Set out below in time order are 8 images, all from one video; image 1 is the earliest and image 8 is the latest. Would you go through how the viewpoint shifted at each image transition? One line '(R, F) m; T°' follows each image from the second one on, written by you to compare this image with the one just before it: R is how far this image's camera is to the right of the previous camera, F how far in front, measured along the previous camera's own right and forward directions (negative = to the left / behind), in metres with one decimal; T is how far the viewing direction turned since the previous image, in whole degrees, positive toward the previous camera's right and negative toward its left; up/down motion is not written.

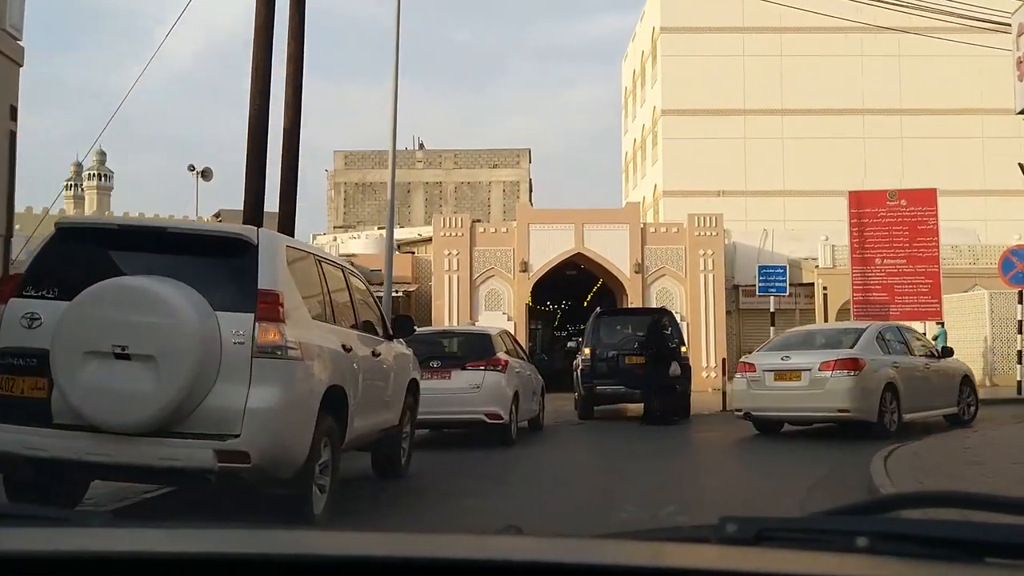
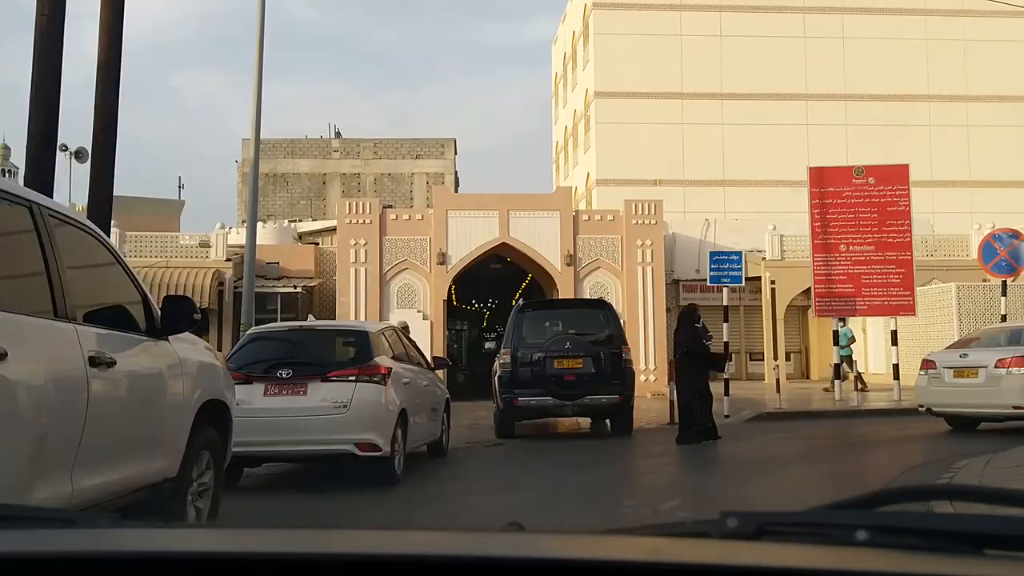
(+0.4, +3.2) m; +4°
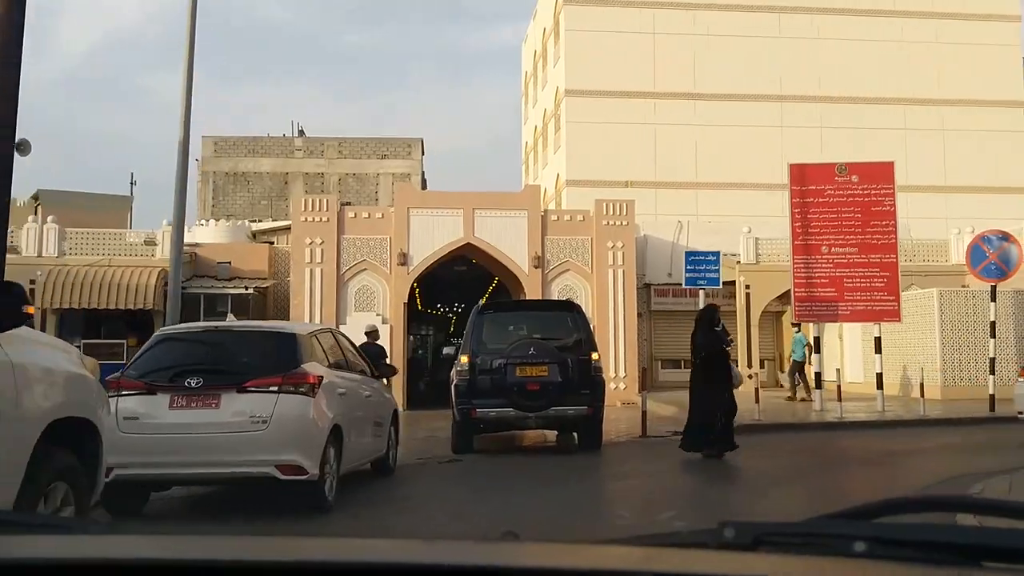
(+0.1, +1.2) m; +2°
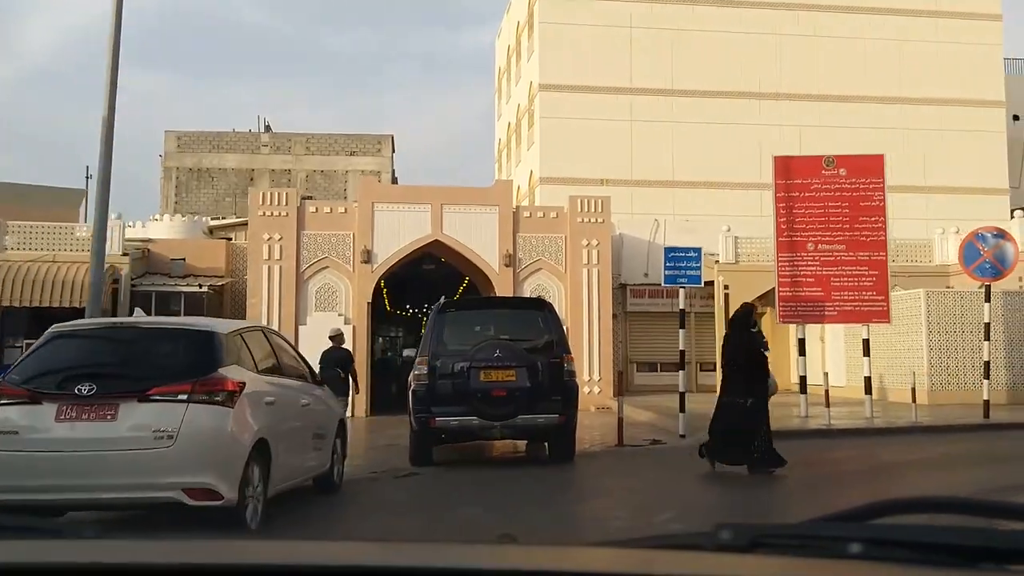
(+0.1, +1.1) m; +2°
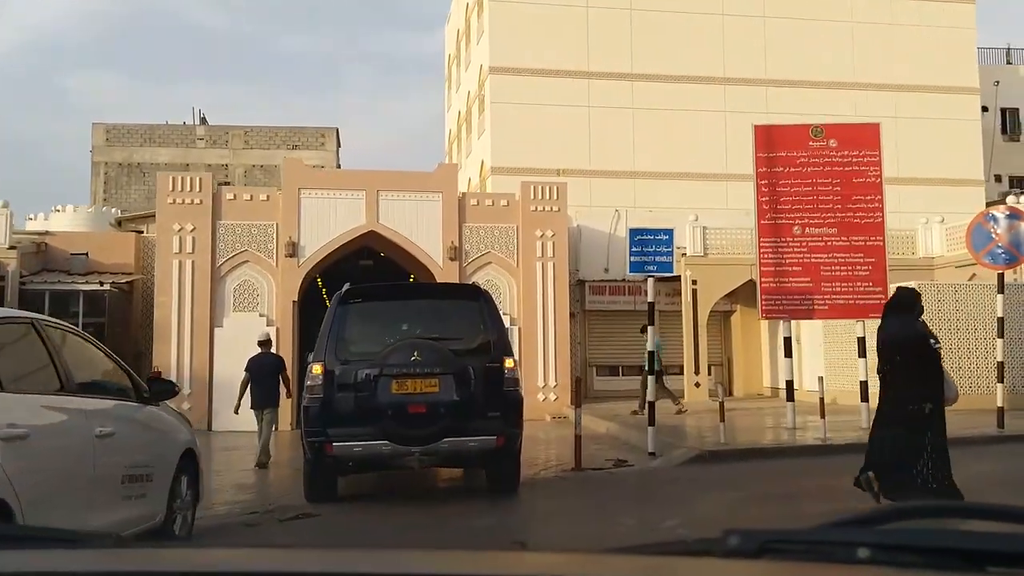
(+0.3, +2.4) m; +2°
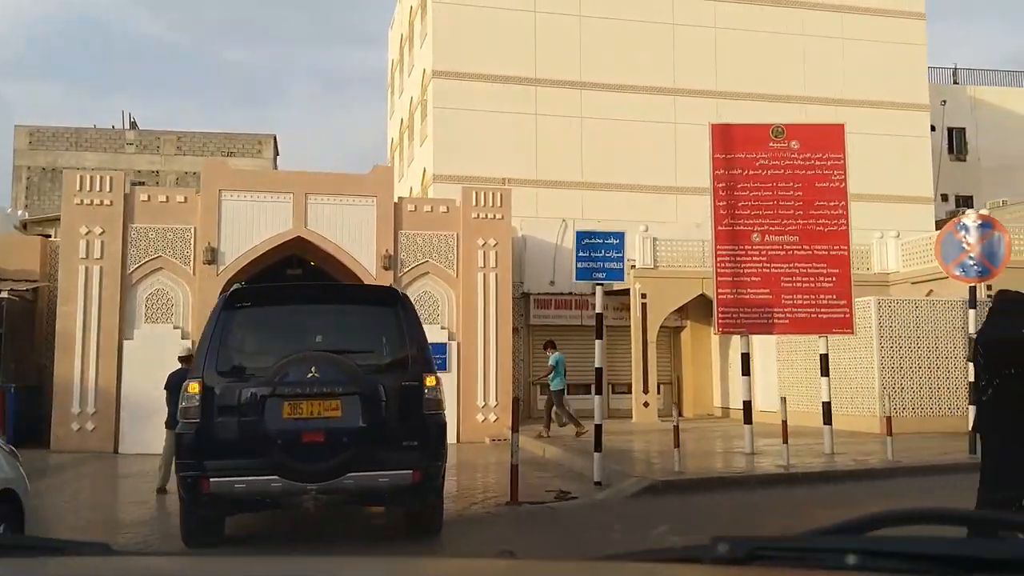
(+0.2, +1.3) m; +3°
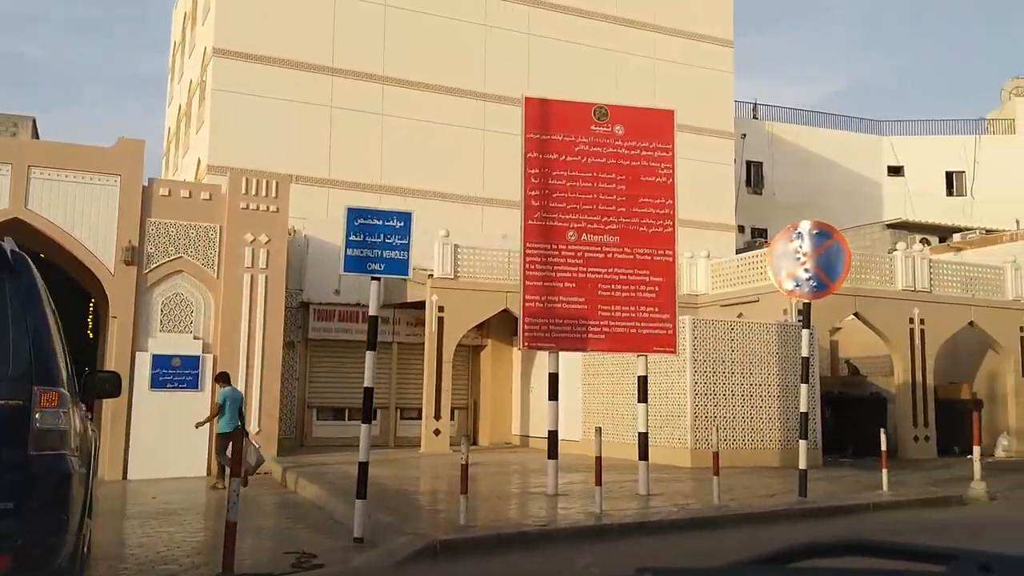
(+0.5, +2.4) m; +11°
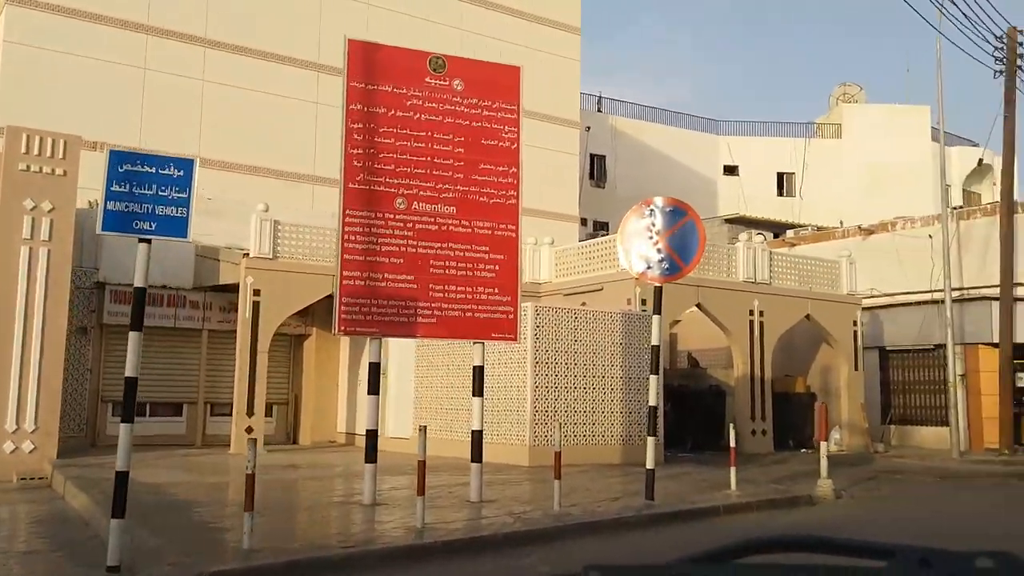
(+0.2, +1.3) m; +9°
